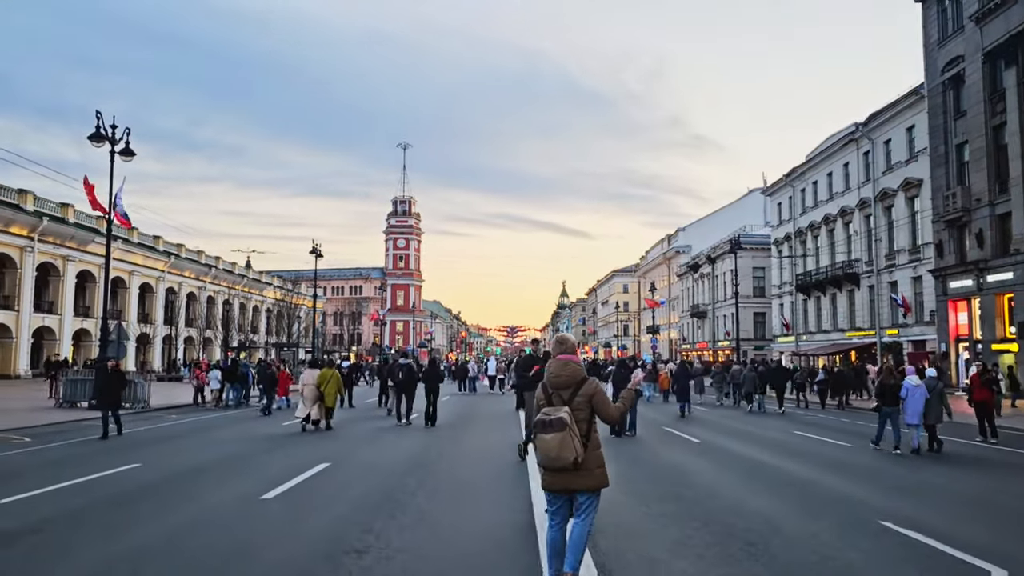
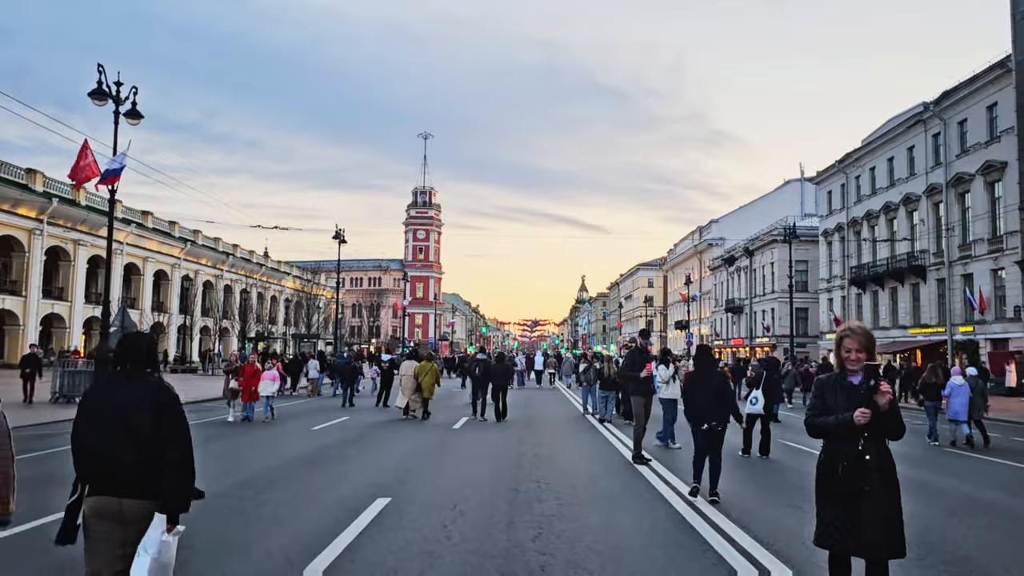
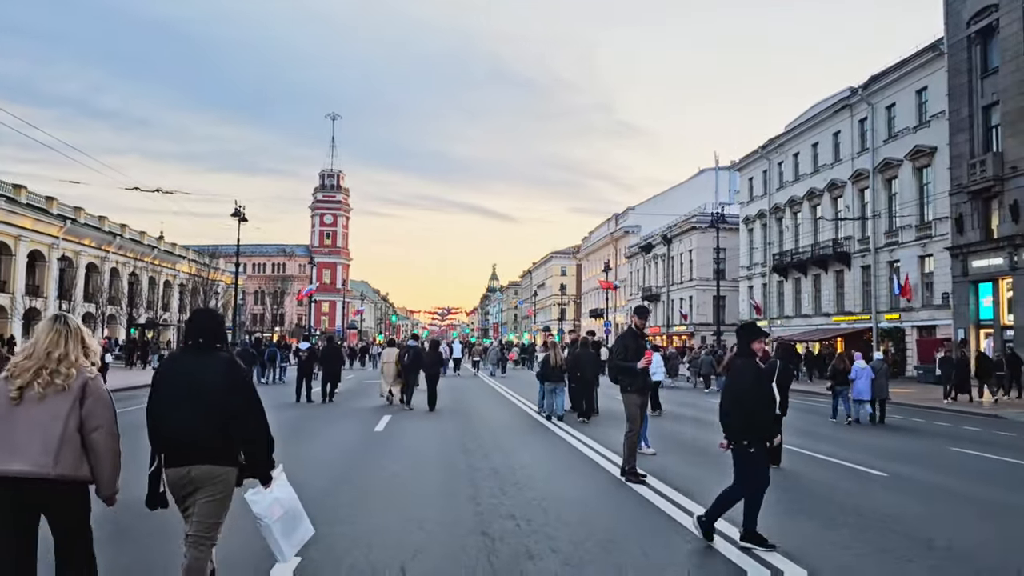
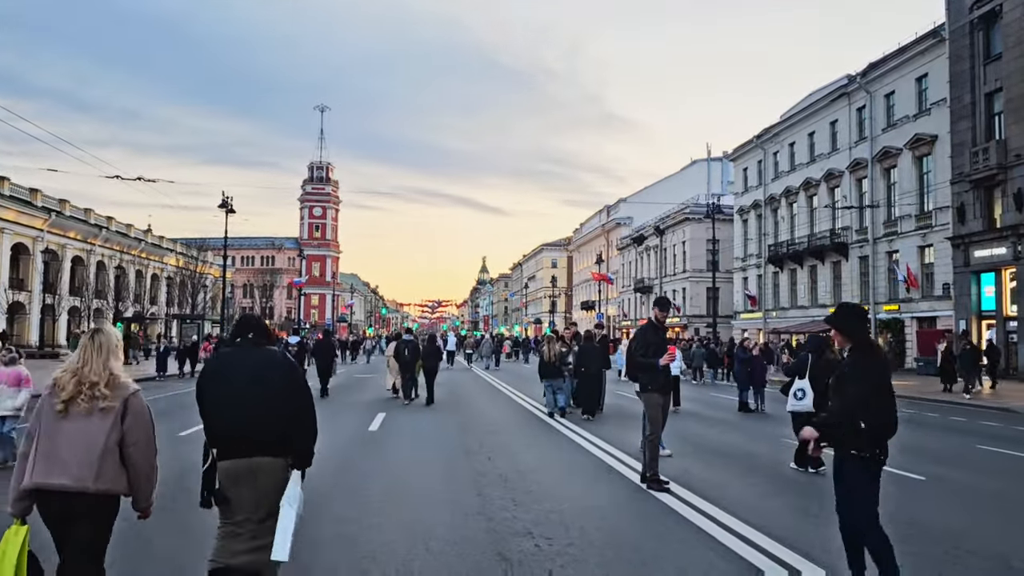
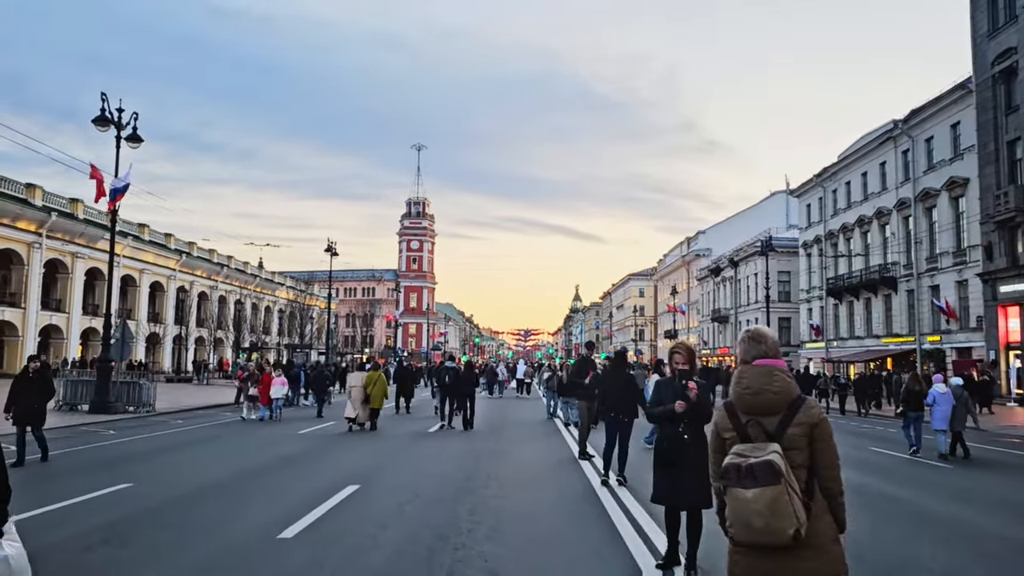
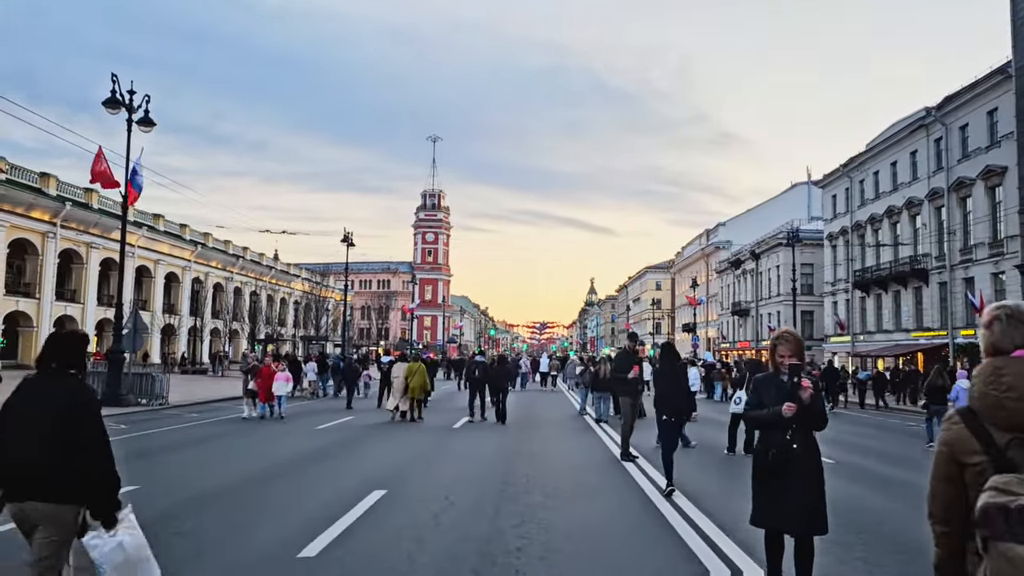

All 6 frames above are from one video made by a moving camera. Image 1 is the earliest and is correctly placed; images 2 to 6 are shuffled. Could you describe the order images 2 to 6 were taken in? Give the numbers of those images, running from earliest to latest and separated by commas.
5, 6, 2, 3, 4
